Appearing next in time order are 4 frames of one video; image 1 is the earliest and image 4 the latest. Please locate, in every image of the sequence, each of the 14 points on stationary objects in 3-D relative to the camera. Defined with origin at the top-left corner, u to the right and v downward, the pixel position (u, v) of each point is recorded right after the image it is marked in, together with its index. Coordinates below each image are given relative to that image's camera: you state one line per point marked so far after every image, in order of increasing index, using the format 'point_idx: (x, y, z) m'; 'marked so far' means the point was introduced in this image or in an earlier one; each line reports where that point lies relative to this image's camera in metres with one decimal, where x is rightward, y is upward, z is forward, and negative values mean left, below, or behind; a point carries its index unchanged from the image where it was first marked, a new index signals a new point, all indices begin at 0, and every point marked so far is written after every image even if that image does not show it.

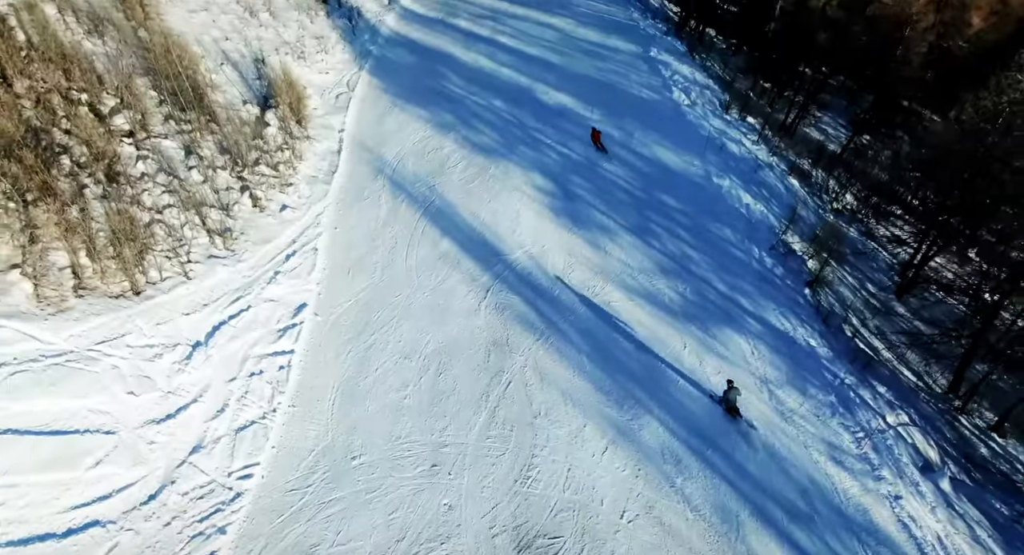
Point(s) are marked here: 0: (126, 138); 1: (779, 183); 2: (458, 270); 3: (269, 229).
0: (-8.0, +2.9, +12.5) m
1: (+7.8, +2.7, +17.6) m
2: (-1.1, +0.1, +12.2) m
3: (-4.9, +1.0, +12.3) m
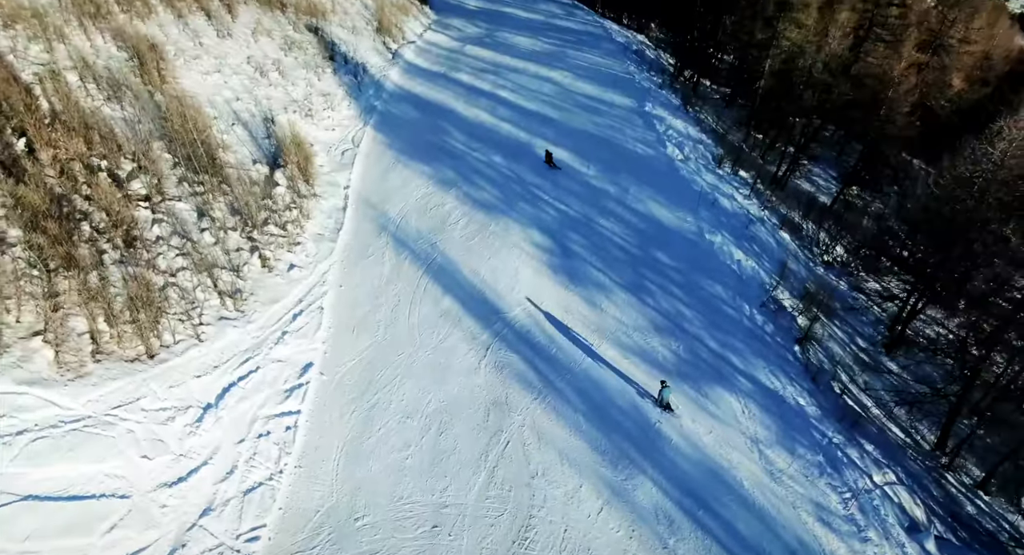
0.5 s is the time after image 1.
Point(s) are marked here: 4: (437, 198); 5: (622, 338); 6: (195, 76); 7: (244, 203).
0: (-8.0, +1.6, +13.1) m
1: (+7.8, +1.2, +18.2) m
2: (-1.1, -1.1, +12.7) m
3: (-4.9, -0.2, +12.8) m
4: (-2.2, +2.4, +17.9) m
5: (+2.3, -1.3, +12.6) m
6: (-10.4, +6.6, +19.9) m
7: (-6.6, +1.8, +14.8) m
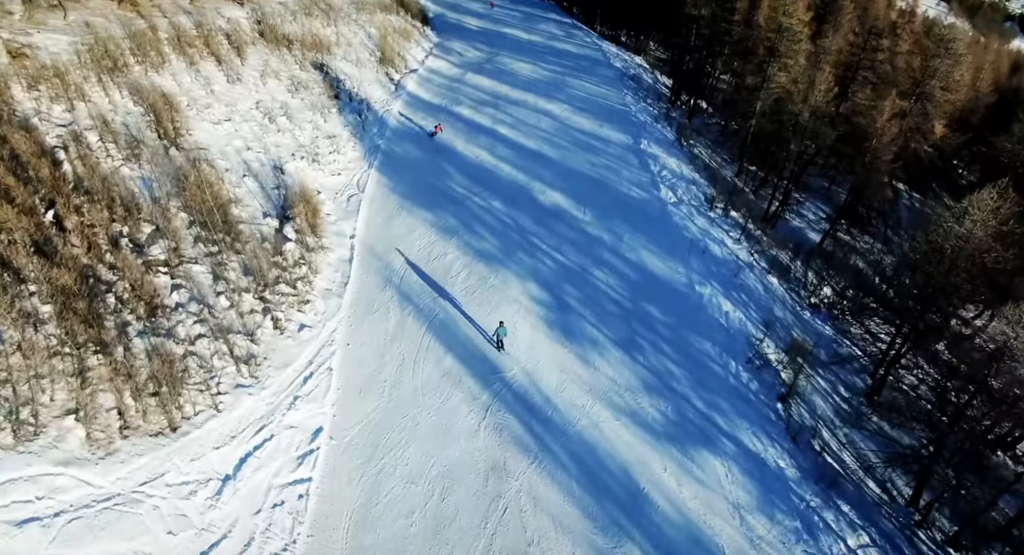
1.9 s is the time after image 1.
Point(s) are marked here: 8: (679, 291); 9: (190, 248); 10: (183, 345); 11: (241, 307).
0: (-8.0, +0.2, +13.9) m
1: (+7.7, -0.3, +19.0) m
2: (-1.2, -2.5, +13.4) m
3: (-5.0, -1.6, +13.5) m
4: (-2.3, +0.9, +18.7) m
5: (+2.2, -2.6, +13.3) m
6: (-10.4, +5.1, +20.7) m
7: (-6.6, +0.4, +15.6) m
8: (+4.7, -0.4, +17.1) m
9: (-8.0, +0.7, +15.0) m
10: (-6.6, -1.4, +12.2) m
11: (-6.2, -0.7, +13.9) m
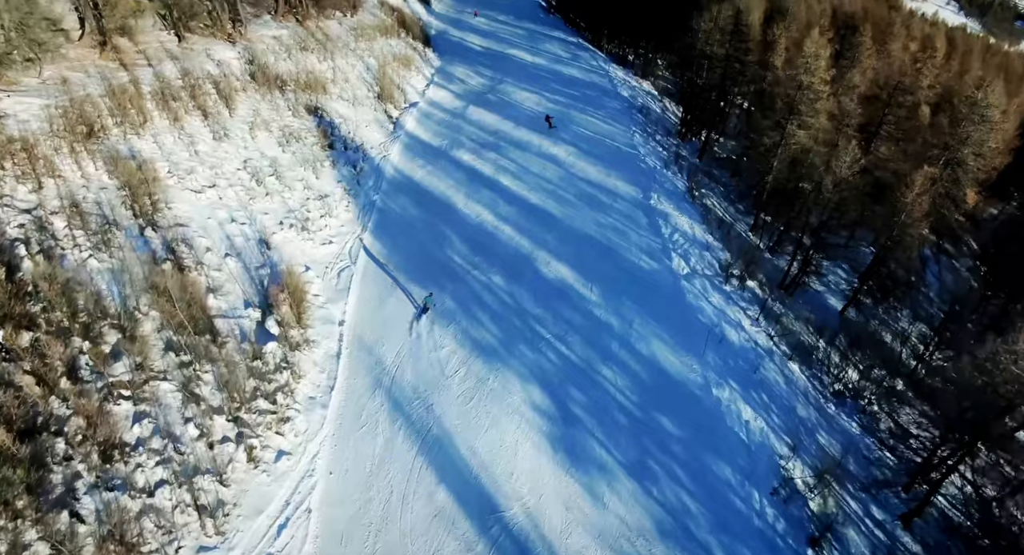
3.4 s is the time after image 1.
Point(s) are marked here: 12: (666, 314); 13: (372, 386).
0: (-8.0, -2.3, +12.5) m
1: (+7.8, -2.9, +17.5) m
2: (-1.2, -5.1, +12.0) m
3: (-5.0, -4.2, +12.2) m
4: (-2.2, -1.7, +17.3) m
5: (+2.2, -5.3, +11.9) m
6: (-10.4, +2.6, +19.4) m
7: (-6.6, -2.2, +14.2) m
8: (+4.7, -3.1, +15.7) m
9: (-7.9, -1.9, +13.6) m
10: (-6.6, -4.0, +10.9) m
11: (-6.2, -3.3, +12.5) m
12: (+4.7, -1.1, +18.7) m
13: (-3.6, -2.8, +15.5) m
